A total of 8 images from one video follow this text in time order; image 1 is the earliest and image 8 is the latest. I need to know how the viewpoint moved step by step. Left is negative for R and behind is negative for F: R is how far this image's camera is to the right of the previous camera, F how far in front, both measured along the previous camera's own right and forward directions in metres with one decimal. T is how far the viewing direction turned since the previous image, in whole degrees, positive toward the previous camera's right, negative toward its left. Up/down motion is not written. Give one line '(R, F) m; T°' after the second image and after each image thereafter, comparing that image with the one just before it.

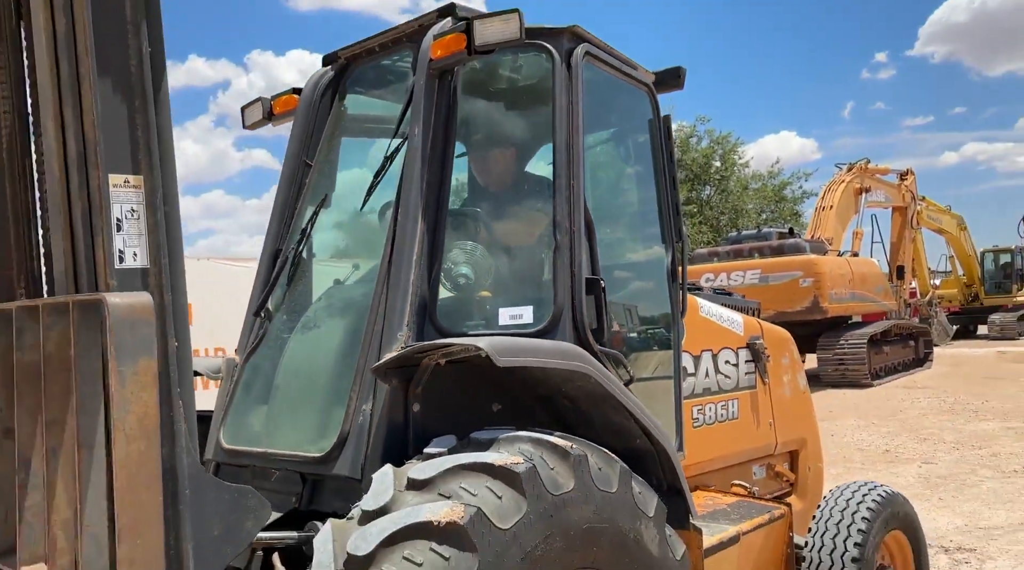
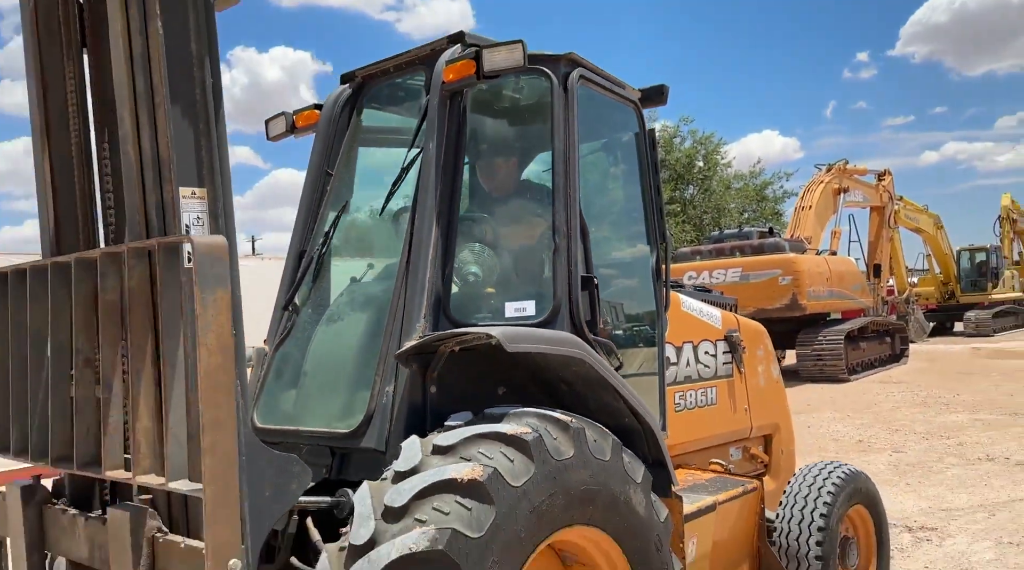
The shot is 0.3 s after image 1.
(-0.1, -0.3) m; +1°
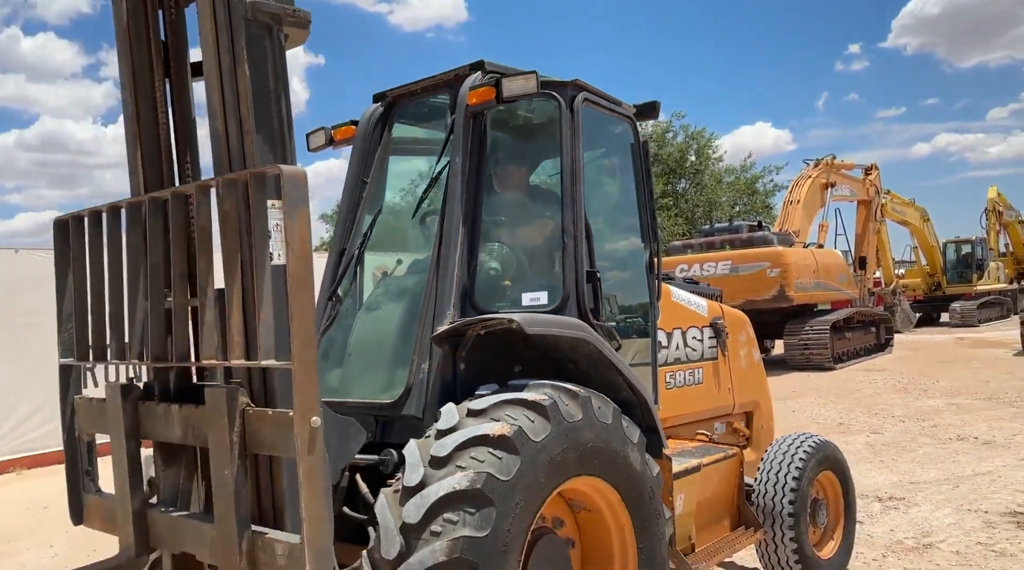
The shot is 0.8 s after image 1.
(-0.1, -0.5) m; 0°
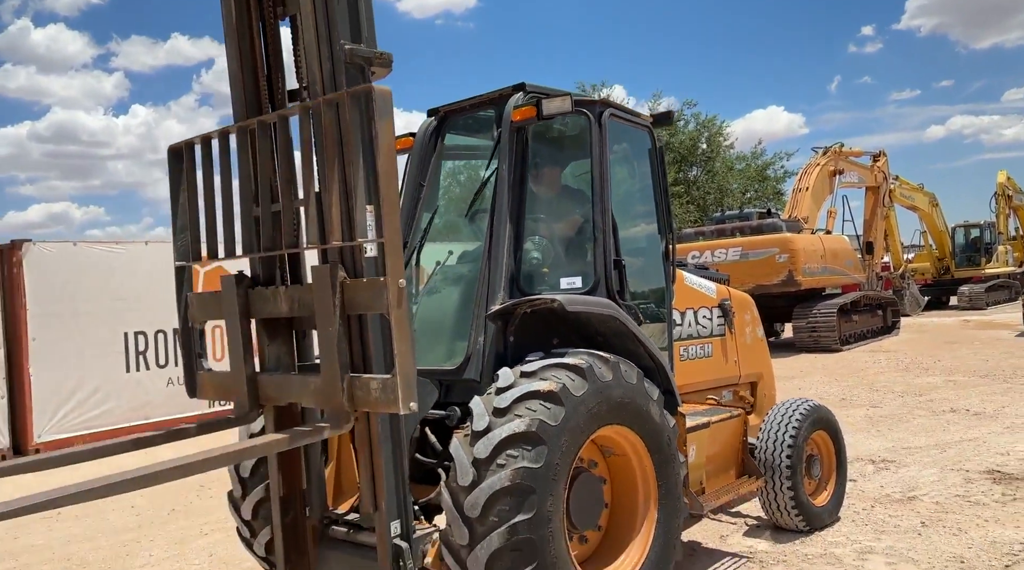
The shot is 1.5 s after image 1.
(-0.1, -0.7) m; -1°
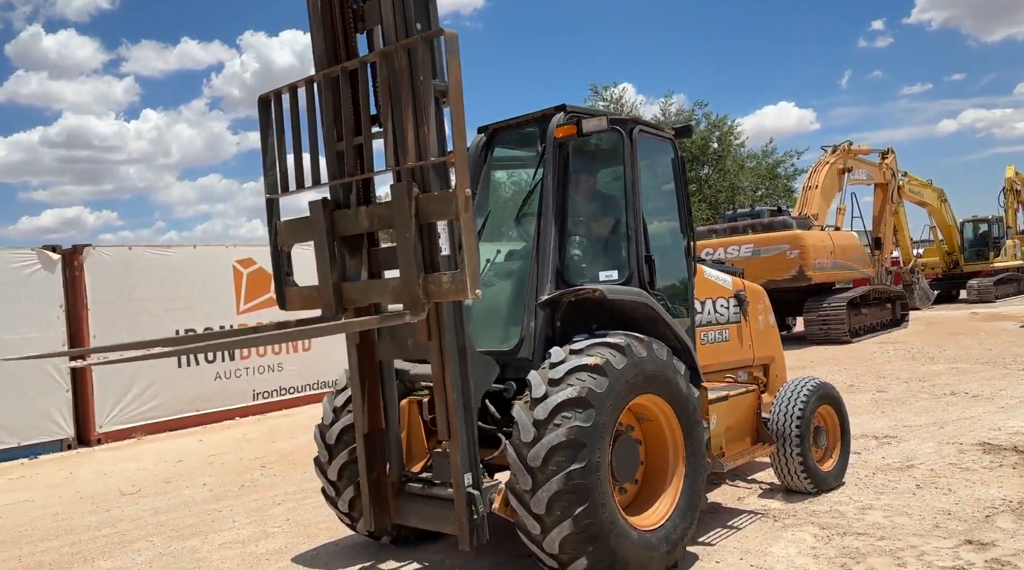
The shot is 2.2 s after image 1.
(-0.2, -0.7) m; -1°
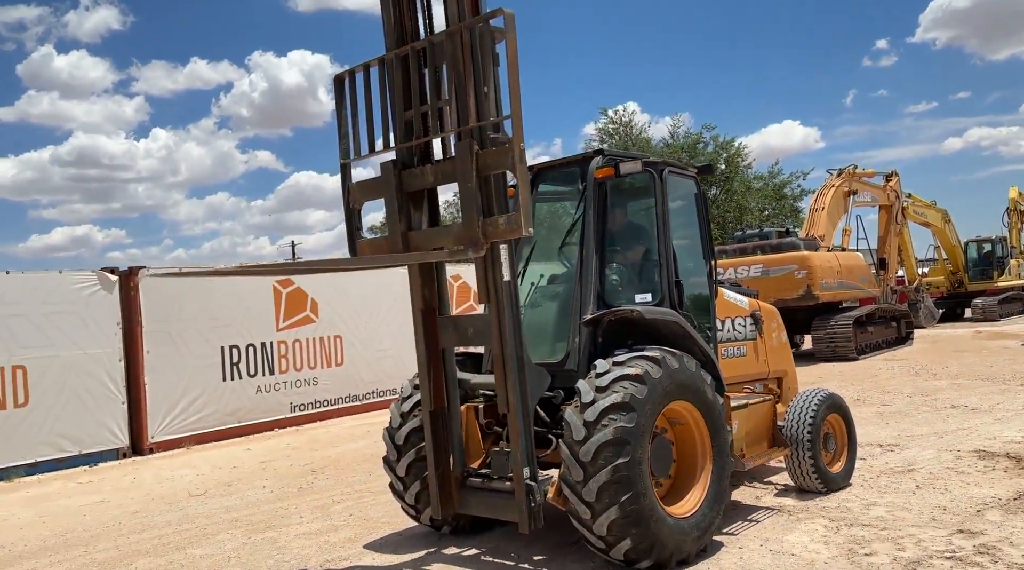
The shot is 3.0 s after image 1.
(-0.3, -0.7) m; 0°
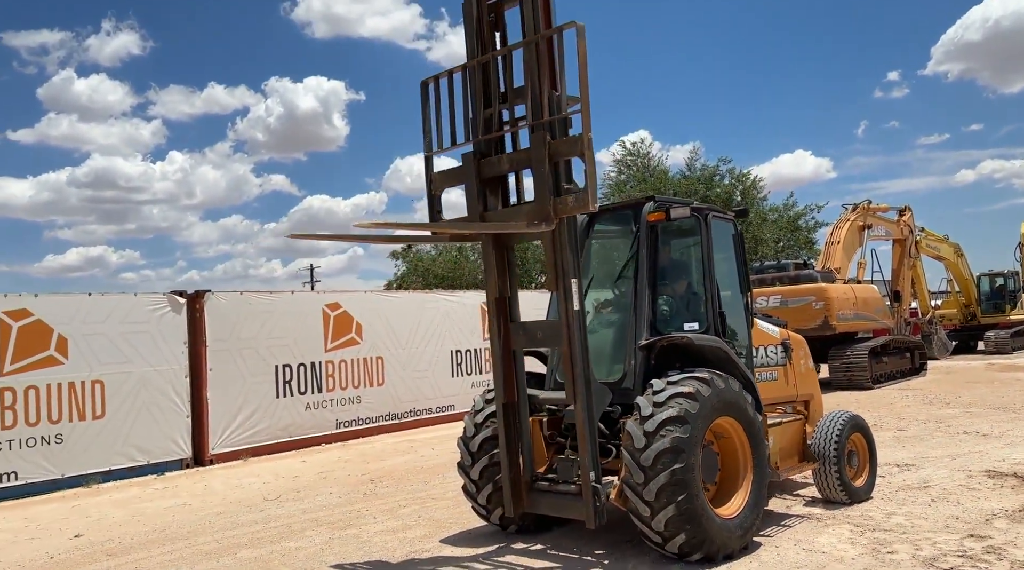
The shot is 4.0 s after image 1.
(-0.4, -0.8) m; -1°
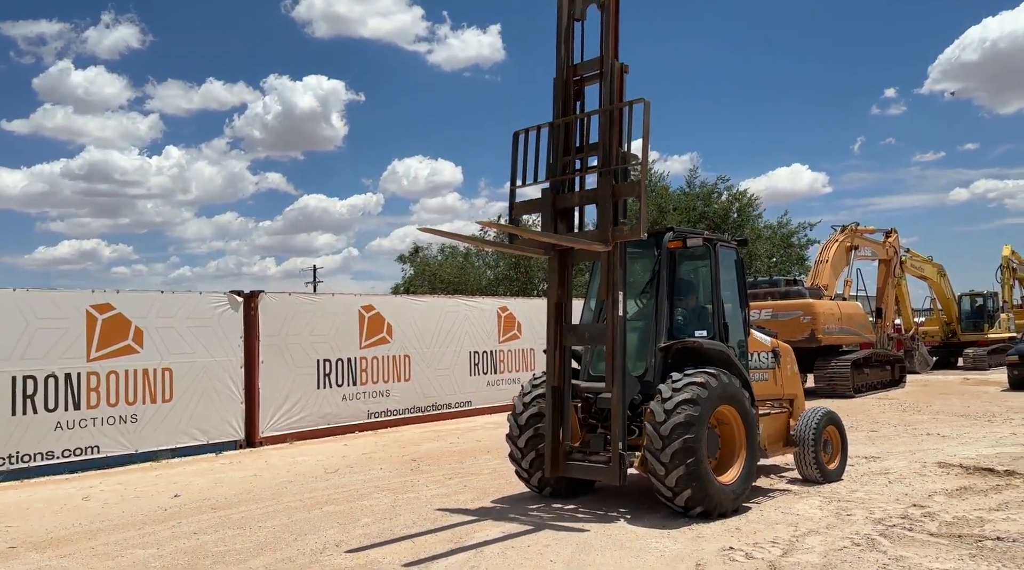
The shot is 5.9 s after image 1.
(-0.5, -1.5) m; 0°
